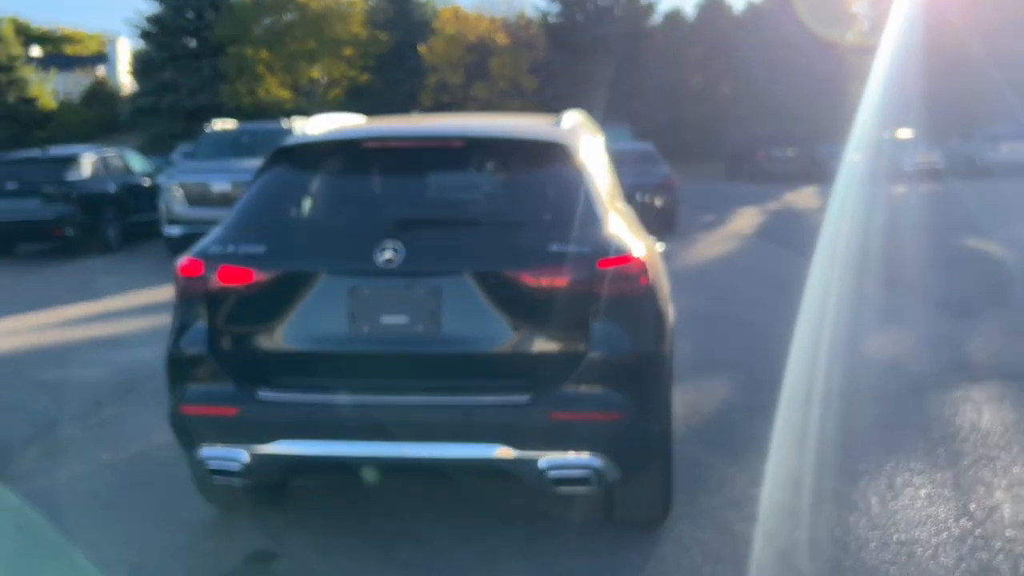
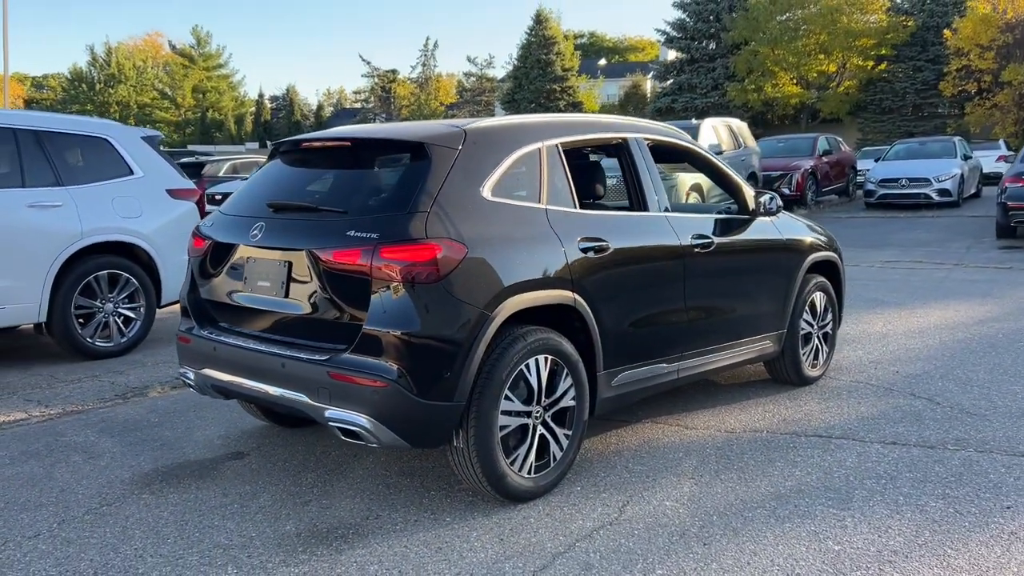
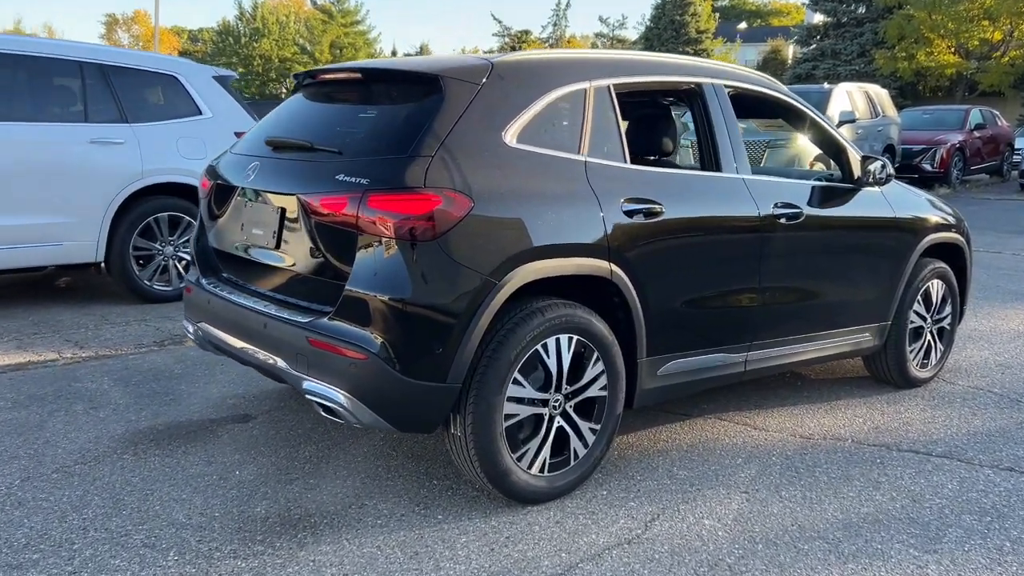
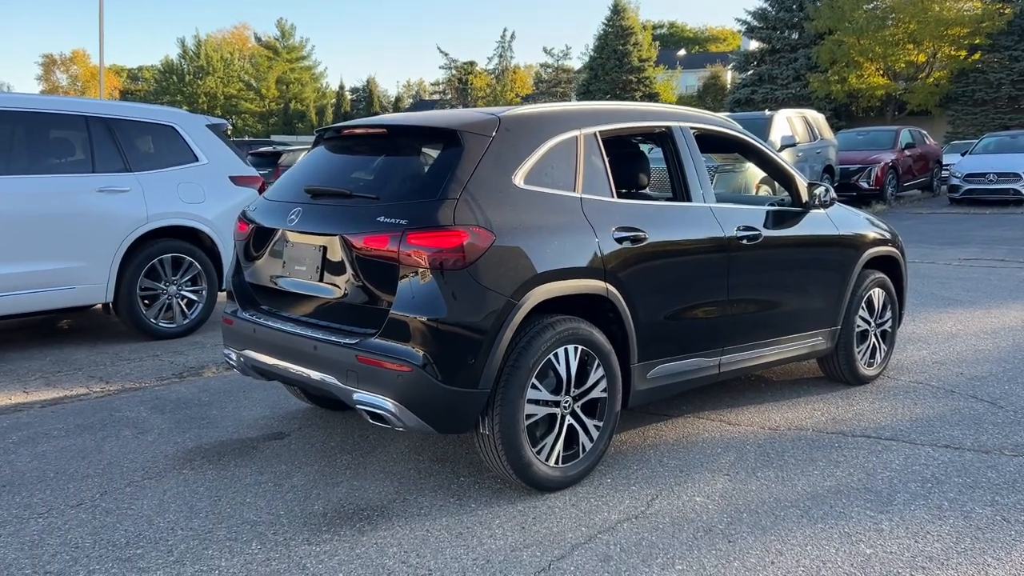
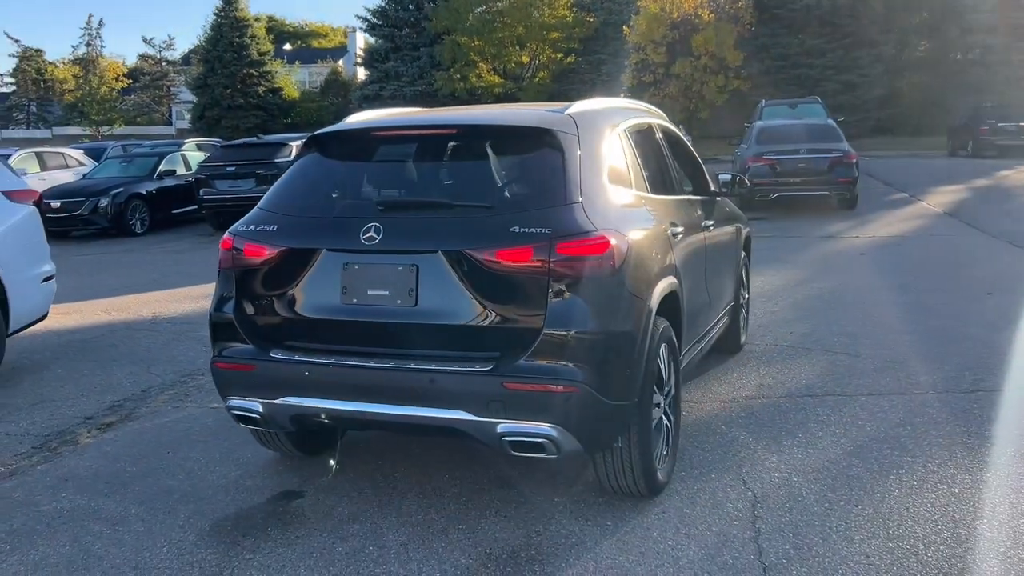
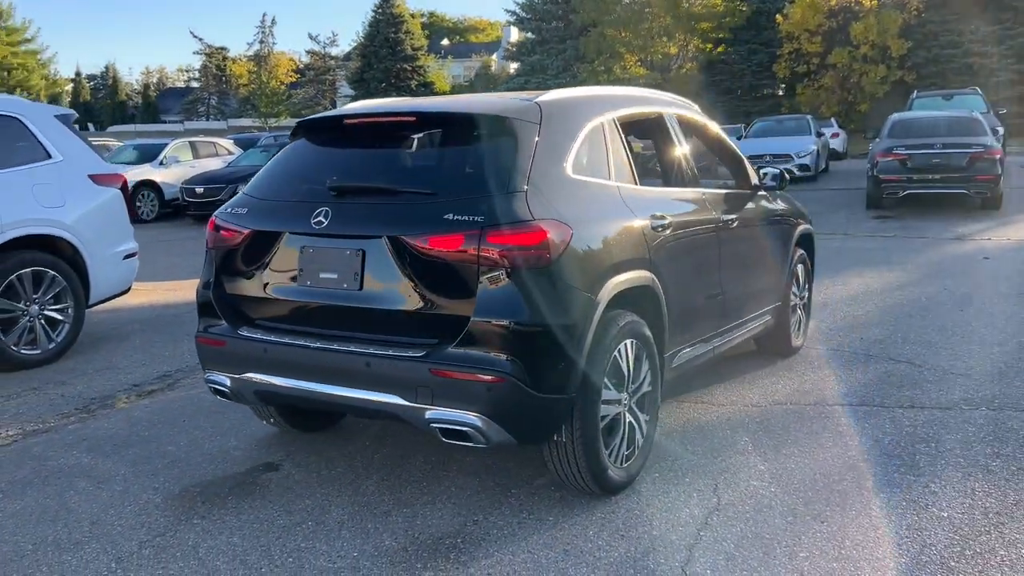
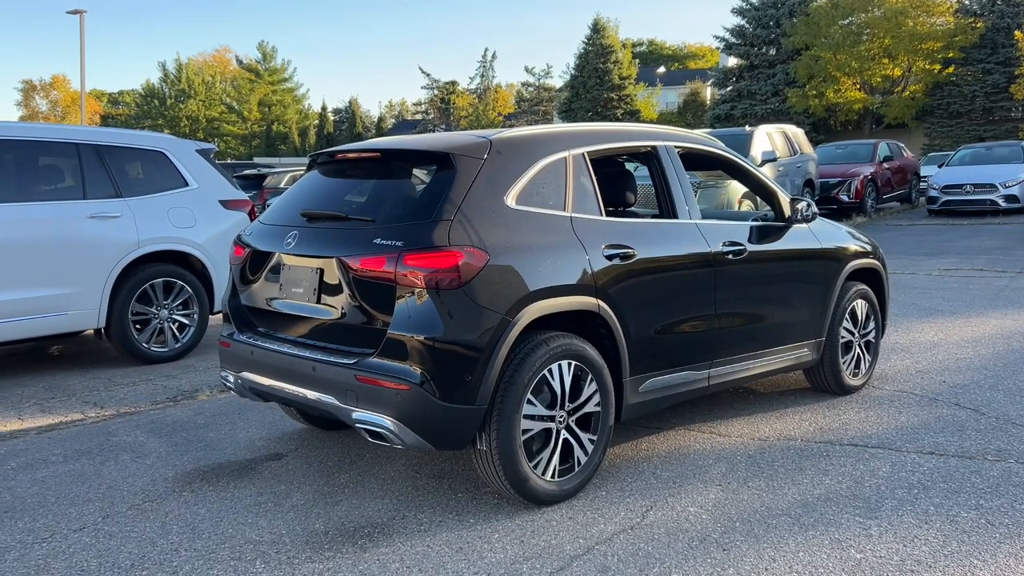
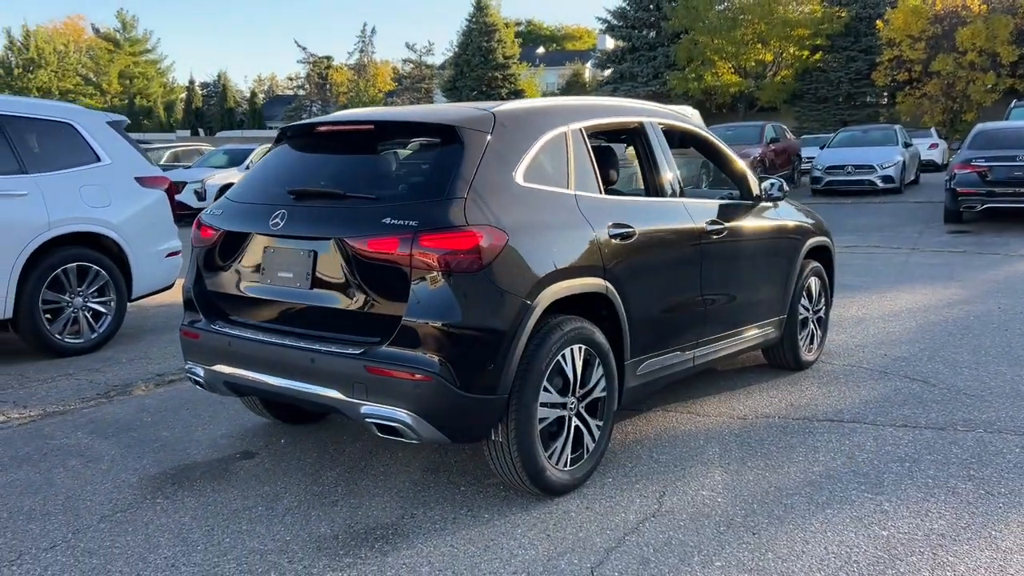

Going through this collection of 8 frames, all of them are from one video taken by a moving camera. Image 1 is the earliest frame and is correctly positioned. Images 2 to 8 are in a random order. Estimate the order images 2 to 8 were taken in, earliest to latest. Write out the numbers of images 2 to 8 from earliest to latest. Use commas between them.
5, 6, 8, 2, 7, 4, 3
